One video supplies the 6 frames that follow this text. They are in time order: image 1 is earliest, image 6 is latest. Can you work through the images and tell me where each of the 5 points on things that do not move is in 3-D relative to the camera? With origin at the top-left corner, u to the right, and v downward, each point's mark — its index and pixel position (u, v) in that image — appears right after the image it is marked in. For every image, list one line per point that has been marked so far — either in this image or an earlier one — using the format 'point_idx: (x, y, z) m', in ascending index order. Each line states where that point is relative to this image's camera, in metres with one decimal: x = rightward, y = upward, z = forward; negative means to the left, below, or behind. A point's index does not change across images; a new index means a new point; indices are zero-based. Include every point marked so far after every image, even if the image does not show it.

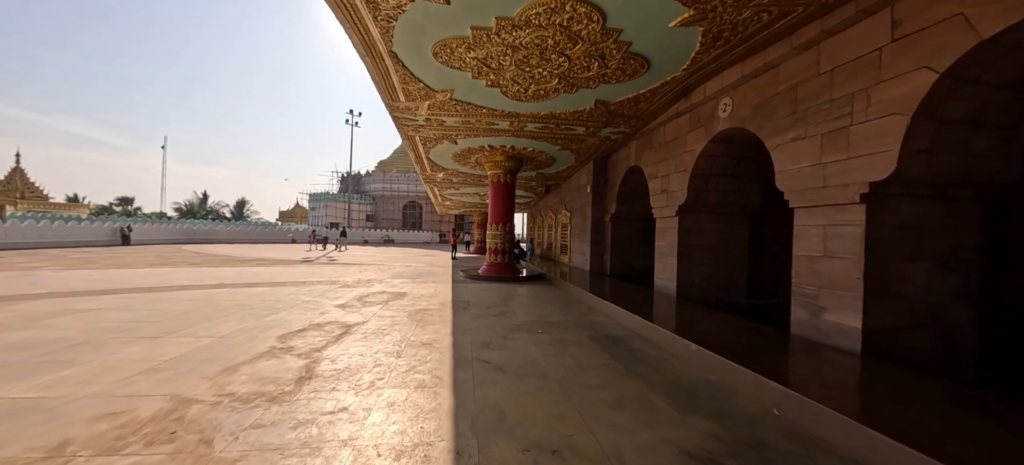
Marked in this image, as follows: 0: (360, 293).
0: (-2.5, -1.0, +5.2) m
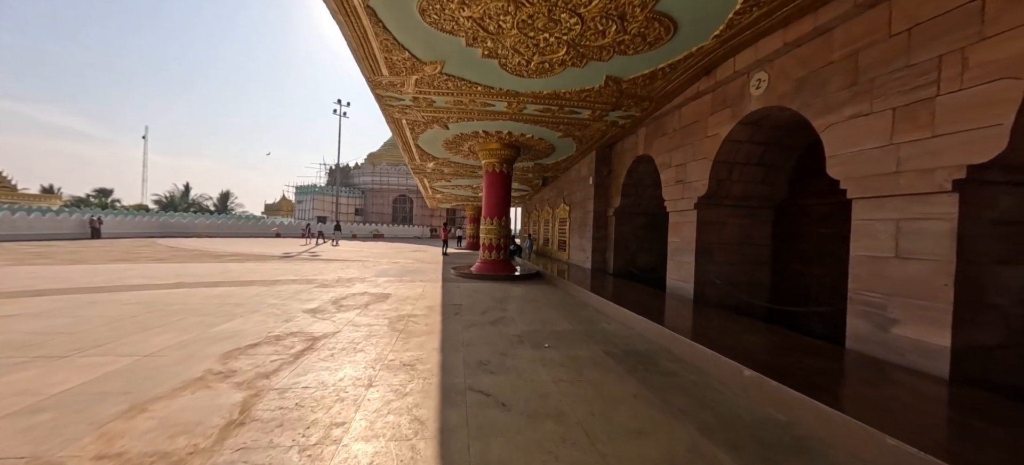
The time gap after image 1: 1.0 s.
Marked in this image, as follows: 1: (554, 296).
0: (-2.5, -0.9, +4.6) m
1: (+0.7, -1.0, +5.2) m
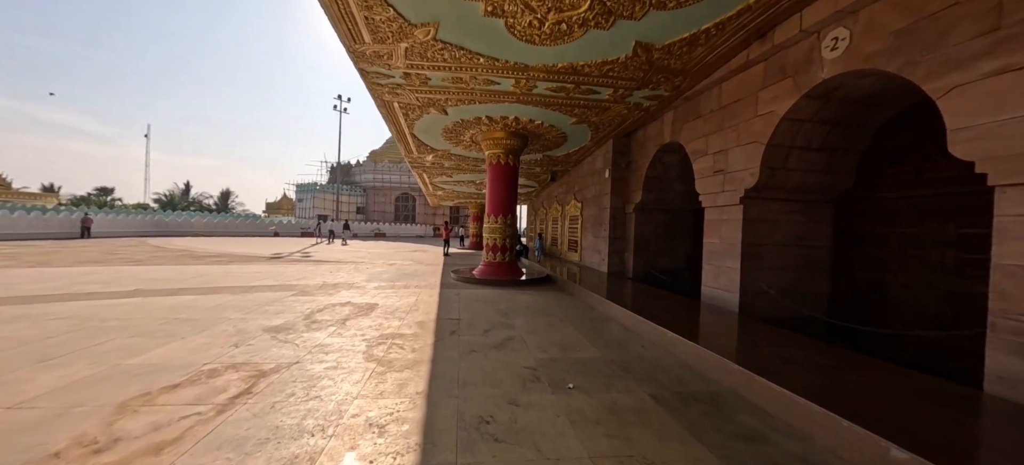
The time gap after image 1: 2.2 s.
0: (-2.4, -0.9, +3.9) m
1: (+0.8, -1.0, +4.5) m
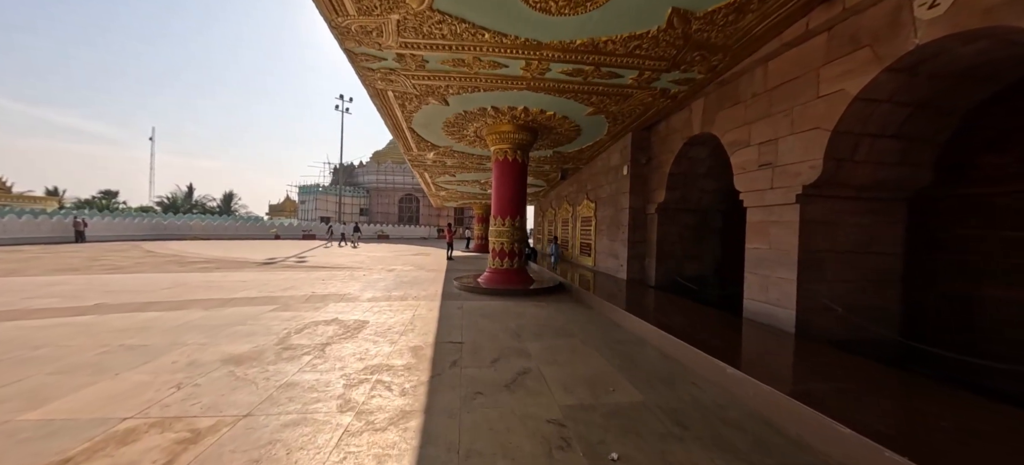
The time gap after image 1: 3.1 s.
0: (-2.3, -1.0, +3.4) m
1: (+0.9, -1.1, +3.9) m
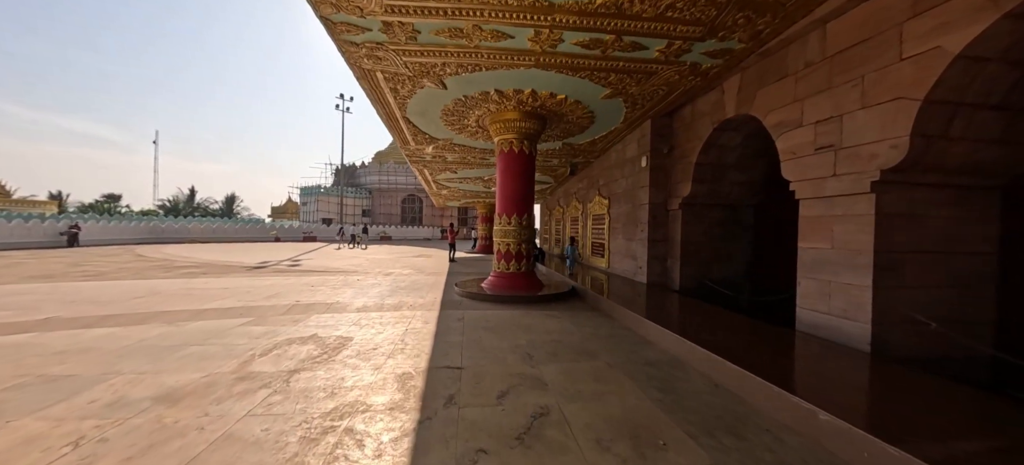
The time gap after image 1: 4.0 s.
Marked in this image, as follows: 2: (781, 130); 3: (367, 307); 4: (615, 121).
0: (-2.2, -1.0, +2.8) m
1: (+1.0, -1.0, +3.3) m
2: (+2.8, +1.1, +3.4) m
3: (-1.9, -1.0, +4.2) m
4: (+1.6, +1.8, +5.2) m
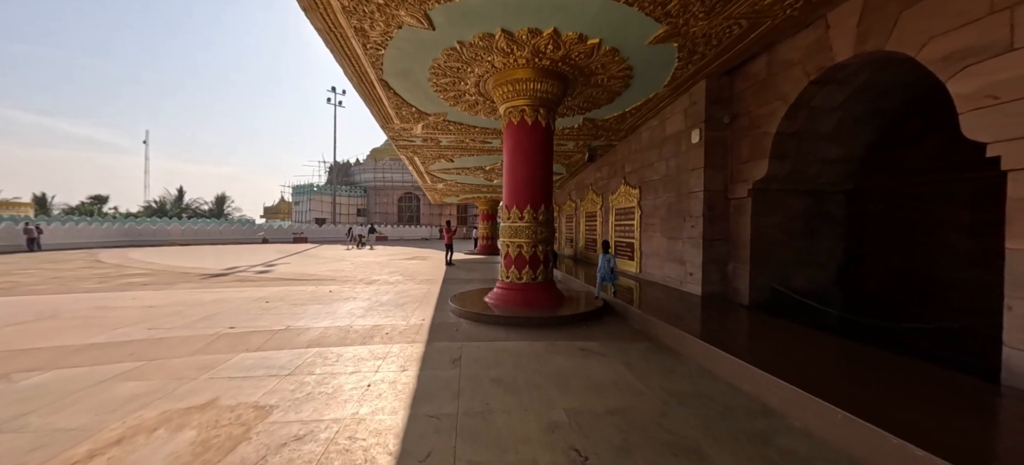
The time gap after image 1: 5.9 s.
0: (-2.0, -1.0, +1.6) m
1: (+1.2, -1.0, +2.1) m
2: (+2.9, +1.1, +2.1) m
3: (-1.7, -1.0, +3.0) m
4: (+1.7, +1.8, +4.0) m
